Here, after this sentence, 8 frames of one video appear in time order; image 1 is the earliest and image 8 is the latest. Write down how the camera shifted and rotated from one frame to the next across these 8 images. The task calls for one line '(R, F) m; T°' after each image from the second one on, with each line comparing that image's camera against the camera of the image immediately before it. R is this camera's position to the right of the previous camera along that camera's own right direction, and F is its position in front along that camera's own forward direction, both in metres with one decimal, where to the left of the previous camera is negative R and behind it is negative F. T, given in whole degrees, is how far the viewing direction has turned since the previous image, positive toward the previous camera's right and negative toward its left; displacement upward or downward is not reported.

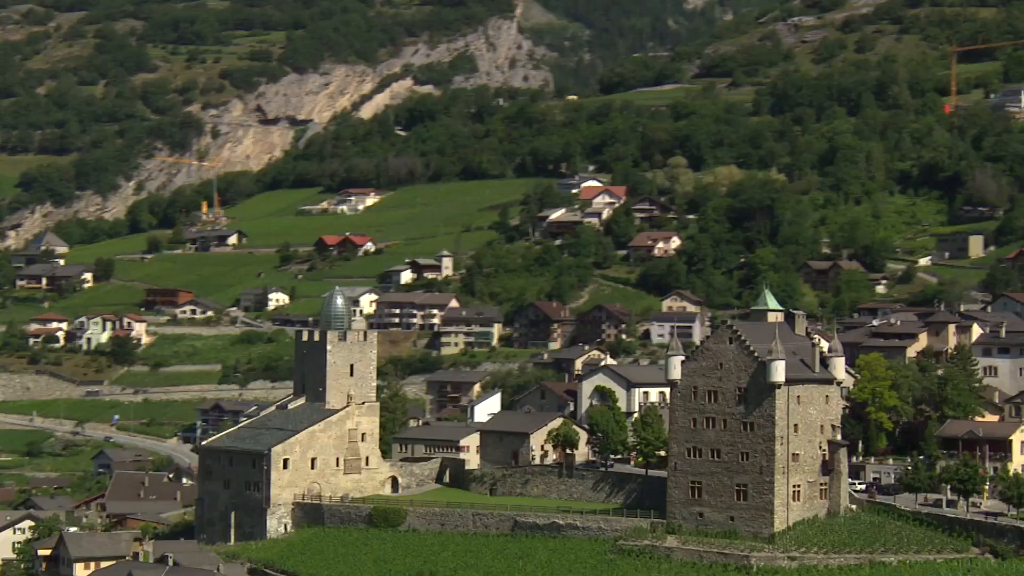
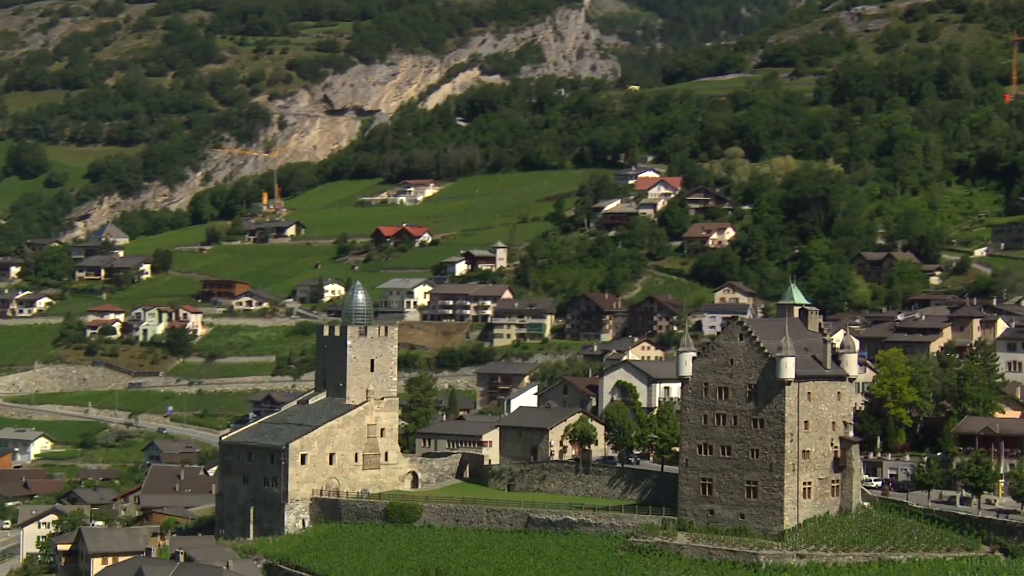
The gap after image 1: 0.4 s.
(+1.1, +0.1) m; -2°
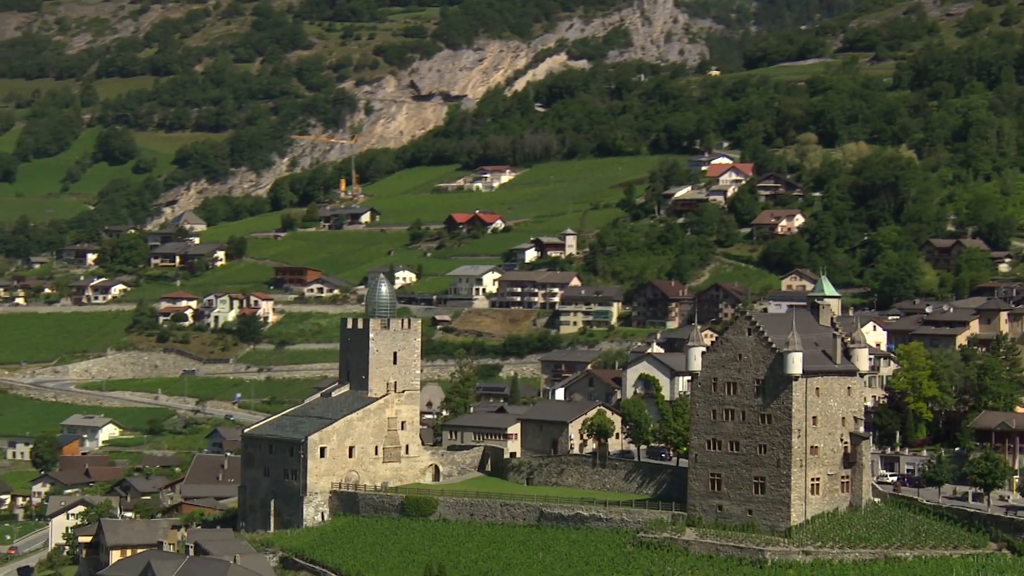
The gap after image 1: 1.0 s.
(+1.5, +0.2) m; -2°
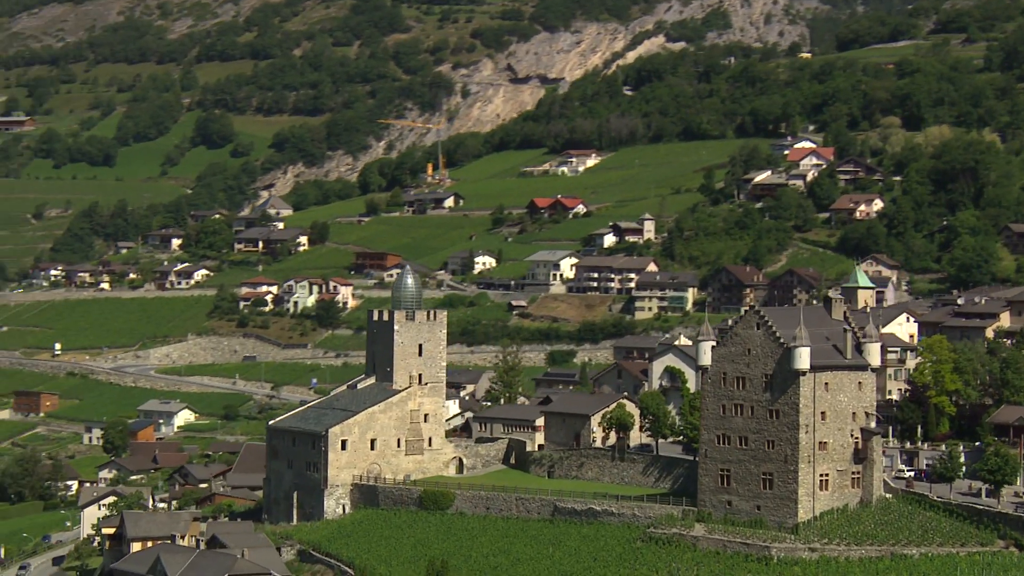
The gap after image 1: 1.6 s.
(+1.6, +0.3) m; -2°
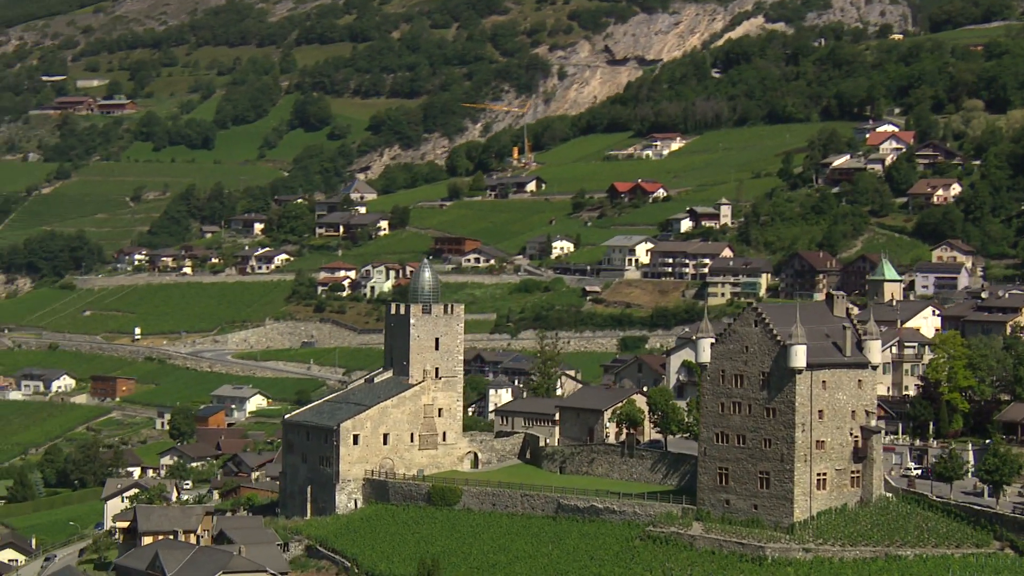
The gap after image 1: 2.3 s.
(+1.8, +0.3) m; -2°
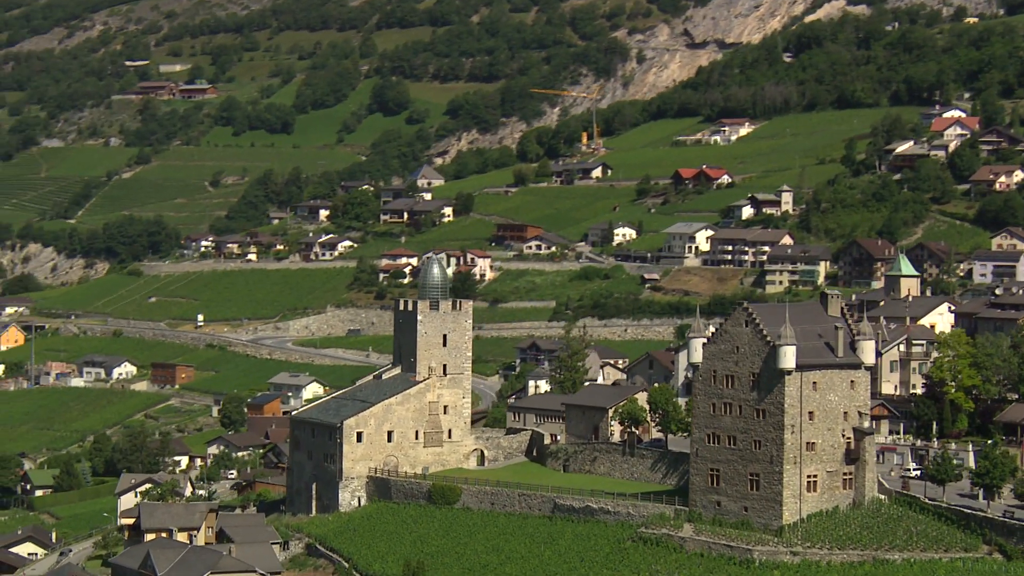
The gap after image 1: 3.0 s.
(+1.6, +0.3) m; -2°
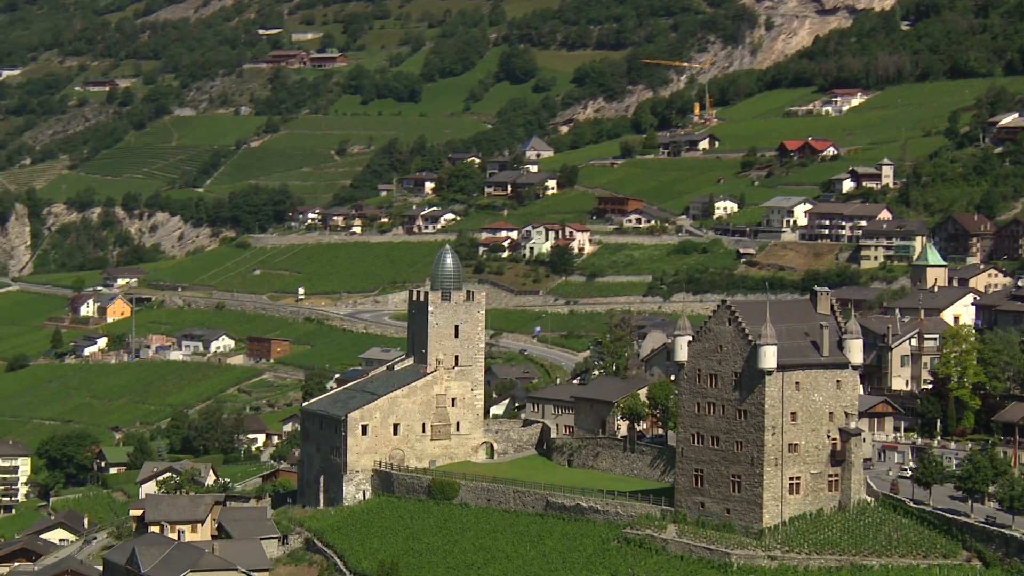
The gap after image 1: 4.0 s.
(+2.6, +0.7) m; -3°
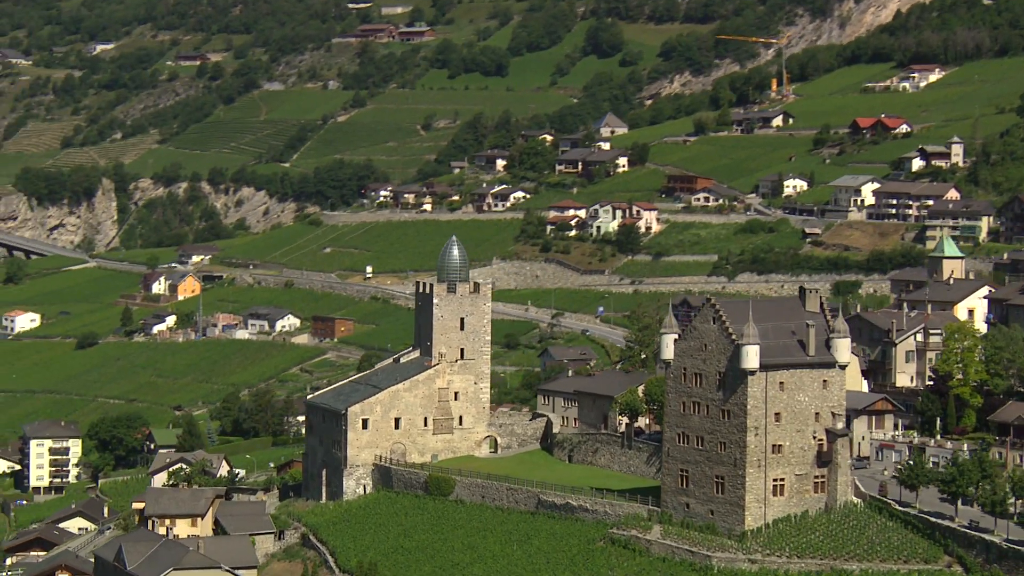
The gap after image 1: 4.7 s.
(+1.8, +0.5) m; -2°
